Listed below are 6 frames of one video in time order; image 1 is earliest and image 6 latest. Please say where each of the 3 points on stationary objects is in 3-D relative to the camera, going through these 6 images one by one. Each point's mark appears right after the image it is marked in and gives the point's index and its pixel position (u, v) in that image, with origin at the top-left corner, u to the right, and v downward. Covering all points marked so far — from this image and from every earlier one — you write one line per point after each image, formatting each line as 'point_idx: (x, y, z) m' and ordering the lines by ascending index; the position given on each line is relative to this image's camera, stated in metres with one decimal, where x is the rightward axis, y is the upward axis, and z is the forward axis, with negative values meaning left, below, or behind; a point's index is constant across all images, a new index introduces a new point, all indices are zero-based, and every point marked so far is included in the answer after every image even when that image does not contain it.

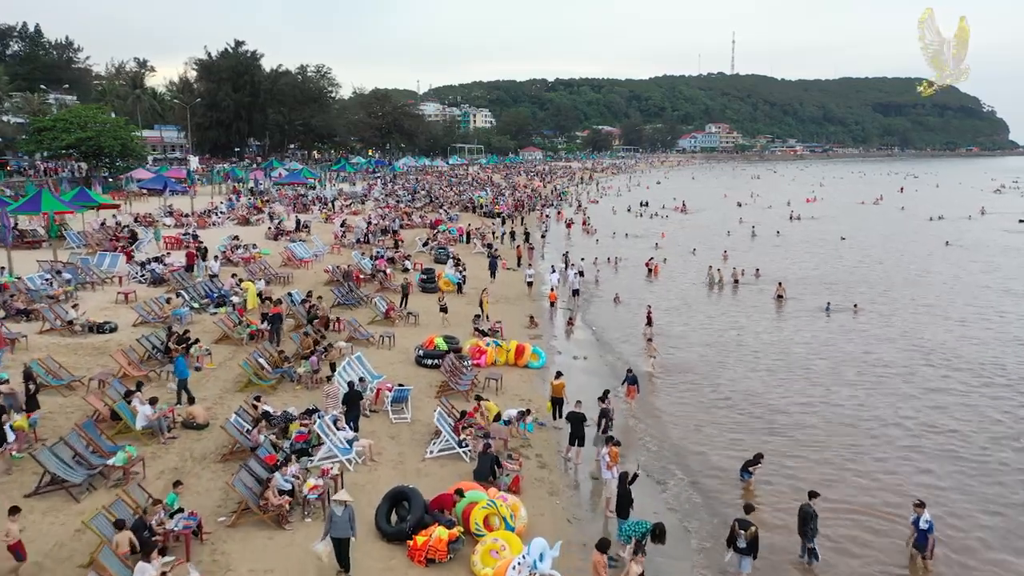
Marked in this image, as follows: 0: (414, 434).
0: (-1.5, -2.3, +12.3) m
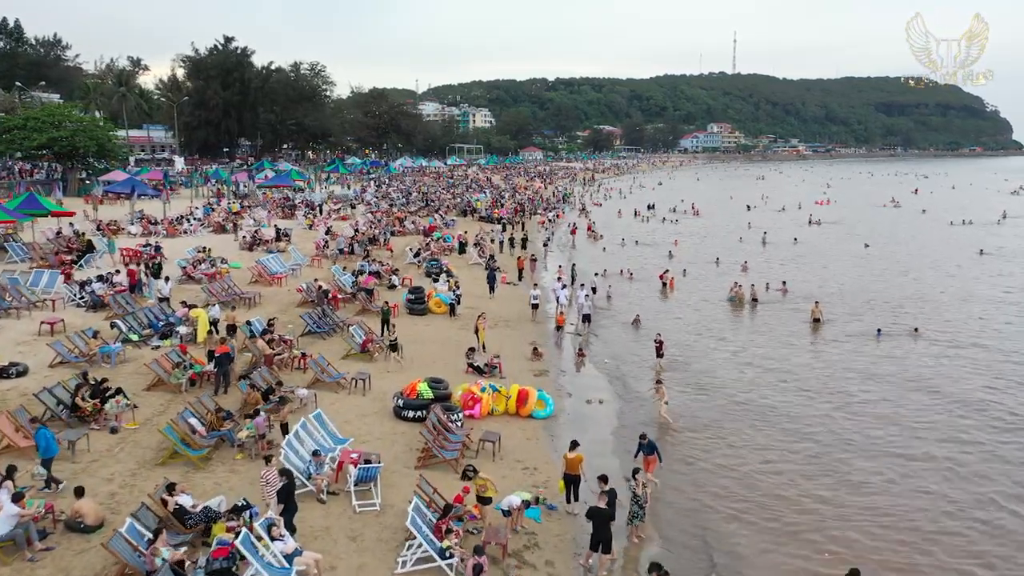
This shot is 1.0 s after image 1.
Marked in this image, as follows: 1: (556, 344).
0: (-1.5, -2.8, +9.2) m
1: (+1.1, -1.4, +19.2) m
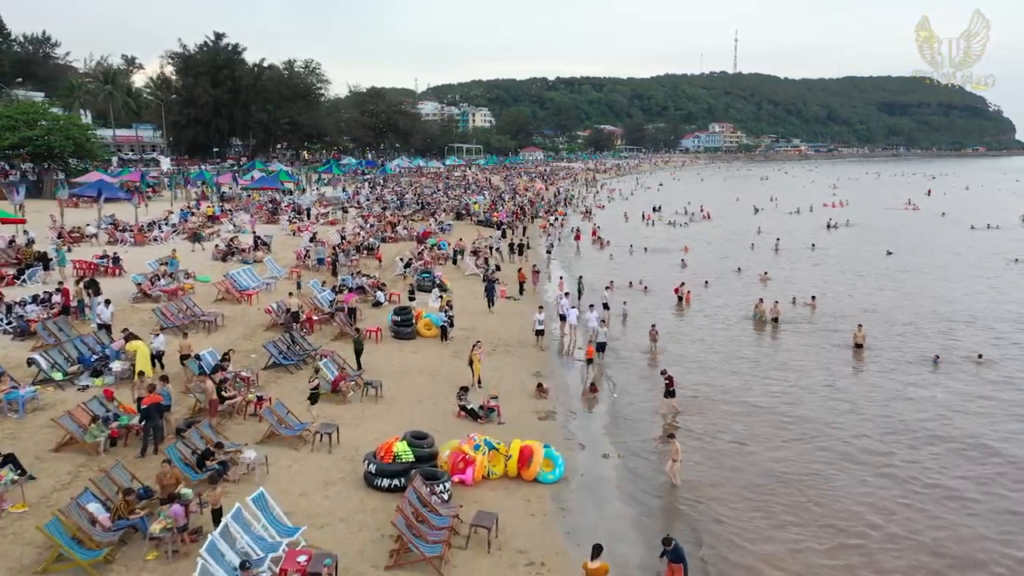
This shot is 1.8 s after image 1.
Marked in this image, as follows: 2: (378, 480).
0: (-1.5, -3.3, +6.6) m
1: (+1.1, -1.8, +16.6) m
2: (-1.7, -2.5, +10.2) m
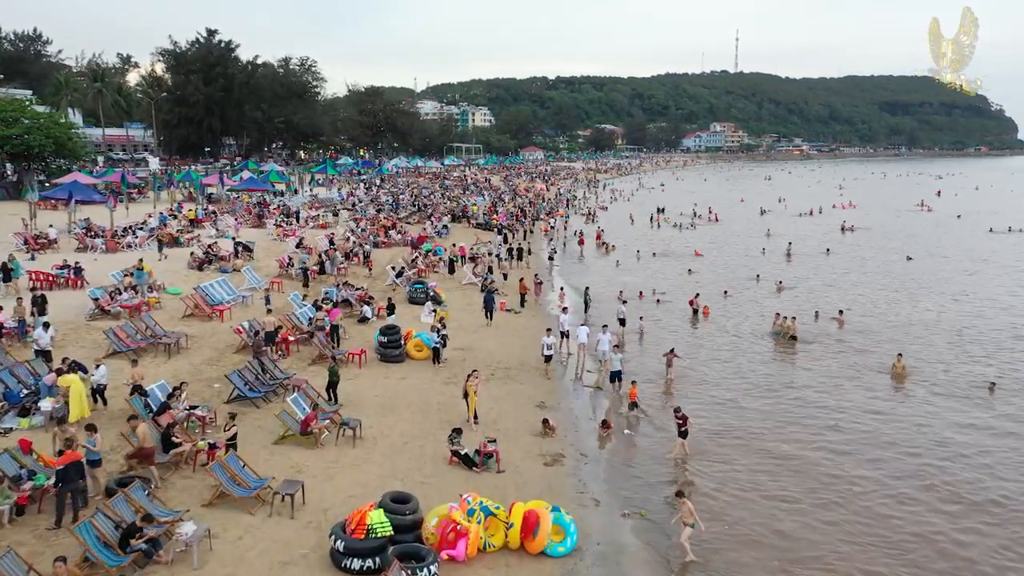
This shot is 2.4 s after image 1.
0: (-1.5, -3.7, +4.5) m
1: (+1.1, -2.2, +14.5) m
2: (-1.7, -2.8, +8.2) m
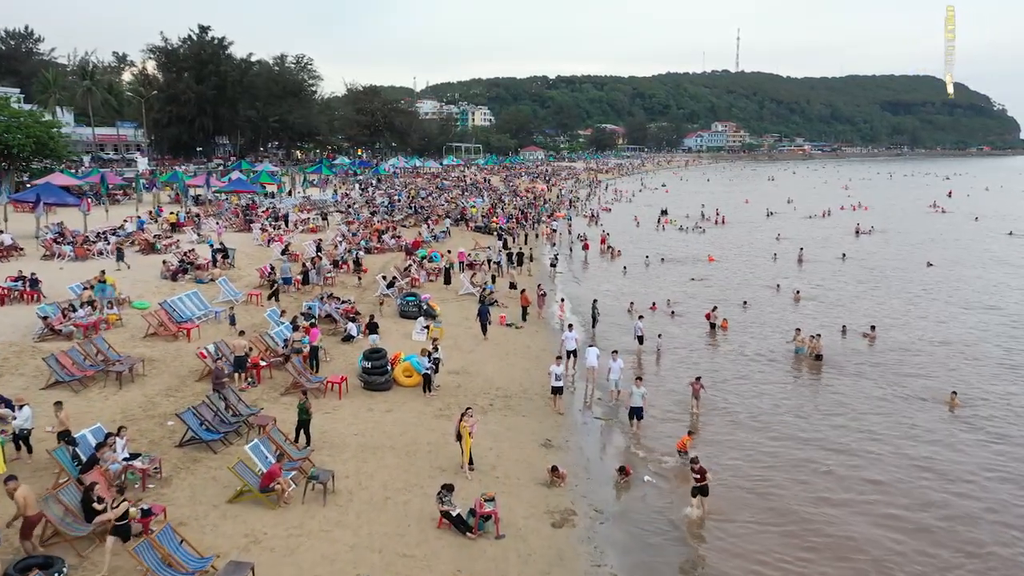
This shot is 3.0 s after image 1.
0: (-1.5, -4.0, +2.6) m
1: (+1.1, -2.5, +12.6) m
2: (-1.7, -3.2, +6.3) m
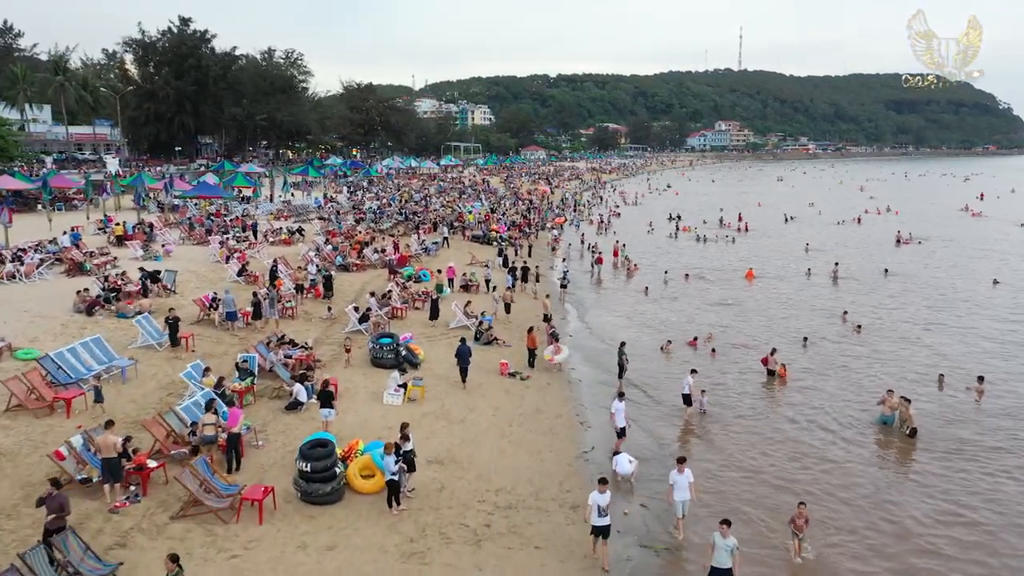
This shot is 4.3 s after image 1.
0: (-1.4, -4.8, -2.0) m
1: (+1.2, -3.3, +8.0) m
2: (-1.6, -4.0, +1.6) m
